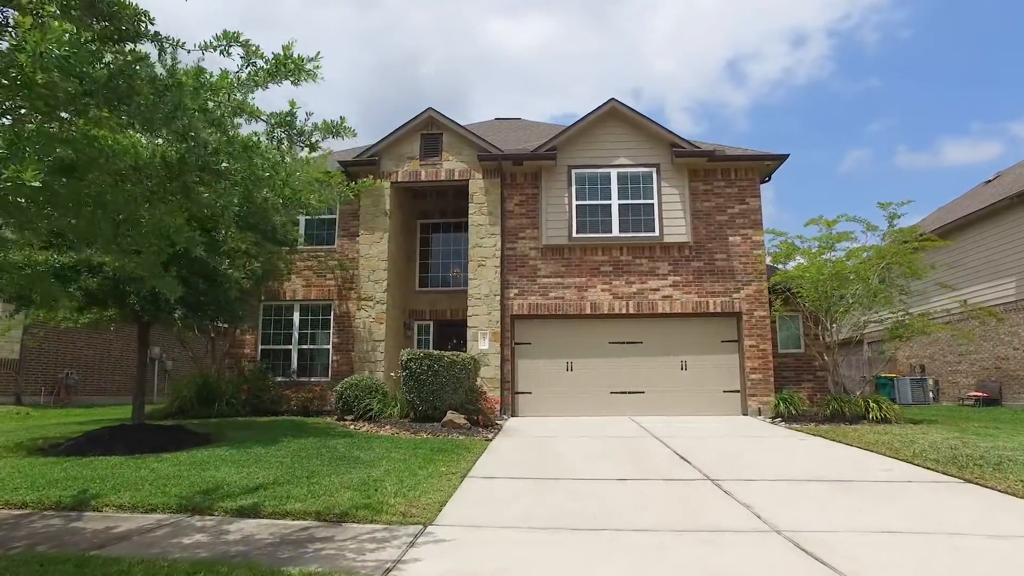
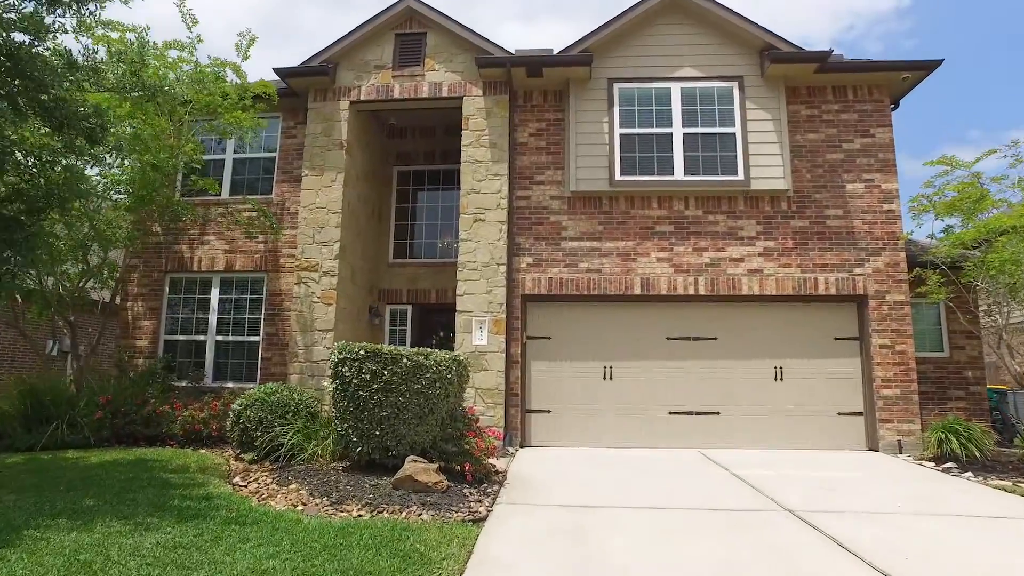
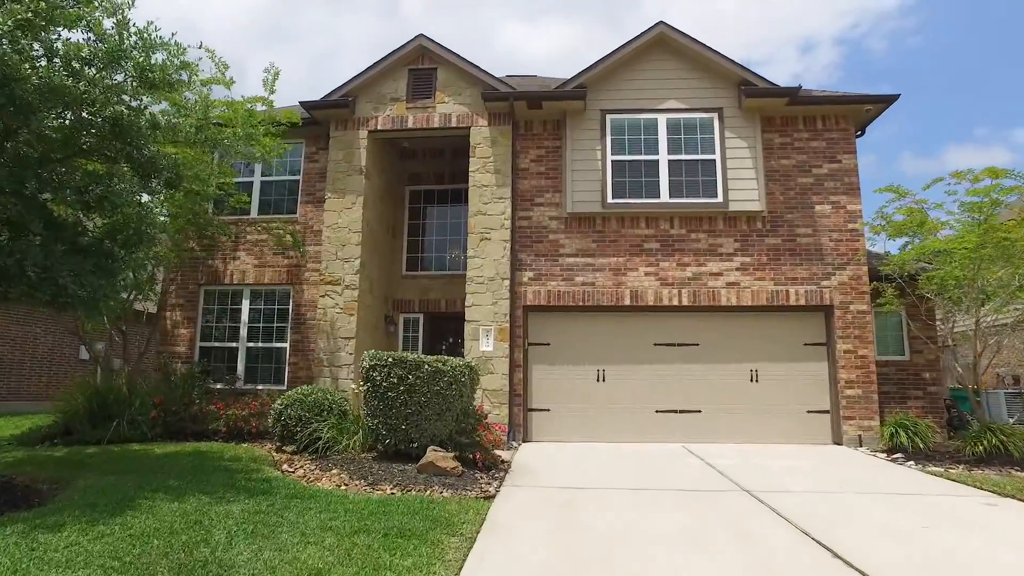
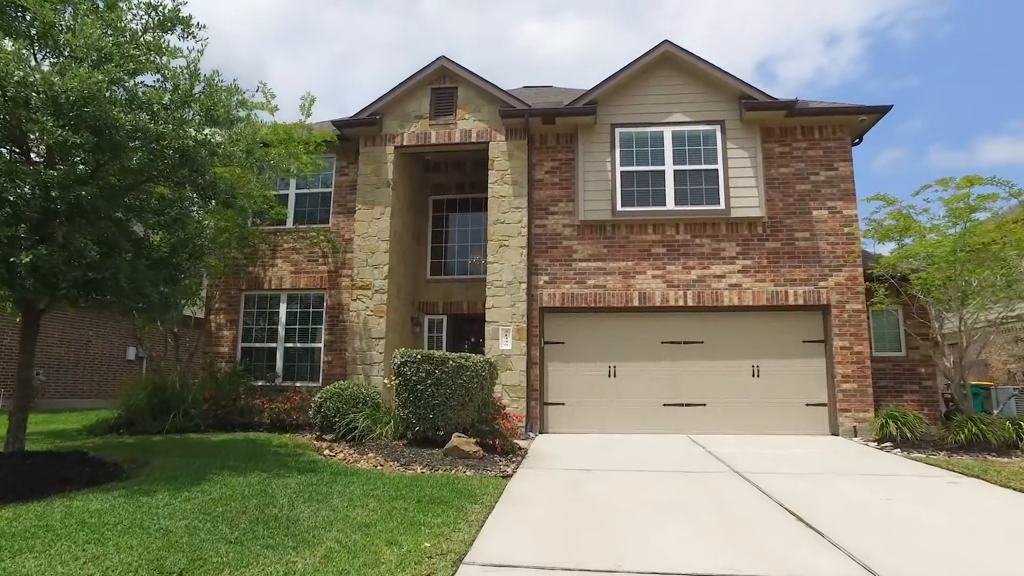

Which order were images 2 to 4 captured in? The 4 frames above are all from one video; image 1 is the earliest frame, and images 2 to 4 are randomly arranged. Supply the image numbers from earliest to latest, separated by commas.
4, 3, 2
